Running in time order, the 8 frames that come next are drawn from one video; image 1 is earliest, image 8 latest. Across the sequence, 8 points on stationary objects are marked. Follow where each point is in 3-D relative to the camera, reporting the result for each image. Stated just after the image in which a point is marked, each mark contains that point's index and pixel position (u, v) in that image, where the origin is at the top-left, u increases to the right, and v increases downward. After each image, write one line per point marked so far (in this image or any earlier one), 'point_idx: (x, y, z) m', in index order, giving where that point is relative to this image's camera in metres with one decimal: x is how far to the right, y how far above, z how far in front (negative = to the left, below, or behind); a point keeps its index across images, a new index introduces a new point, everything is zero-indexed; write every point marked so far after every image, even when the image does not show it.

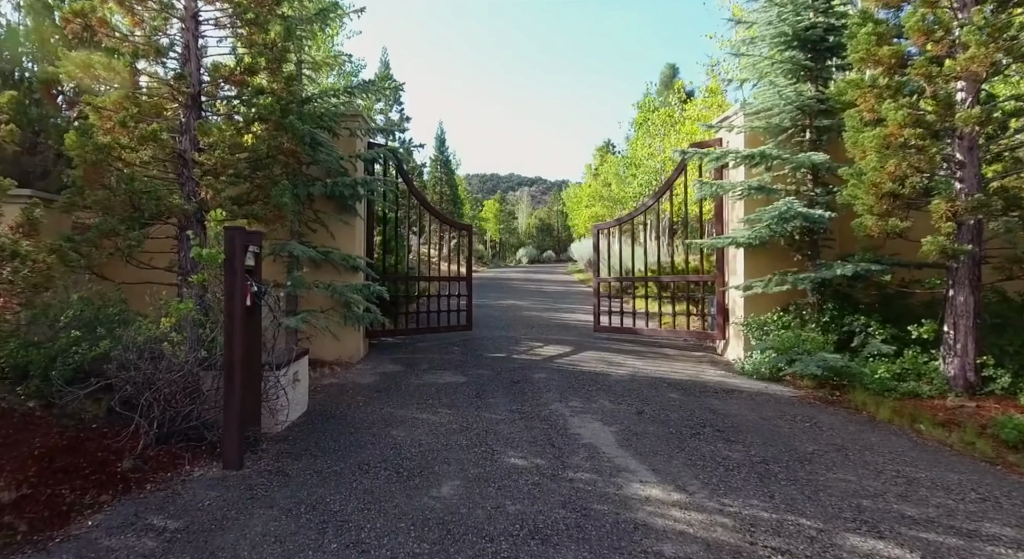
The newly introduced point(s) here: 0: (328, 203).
0: (-2.5, +1.1, +7.5) m
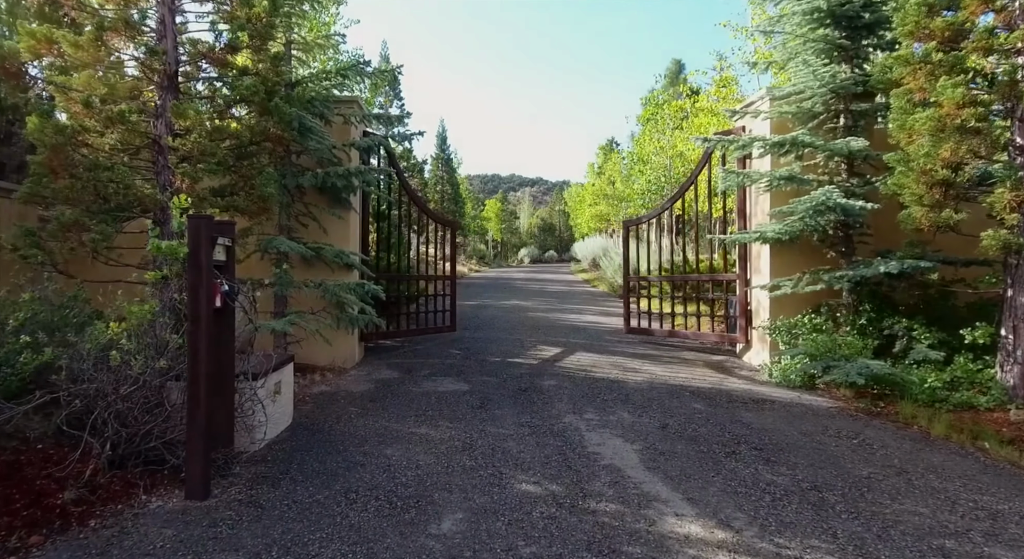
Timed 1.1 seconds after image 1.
0: (-2.4, +1.1, +7.0) m
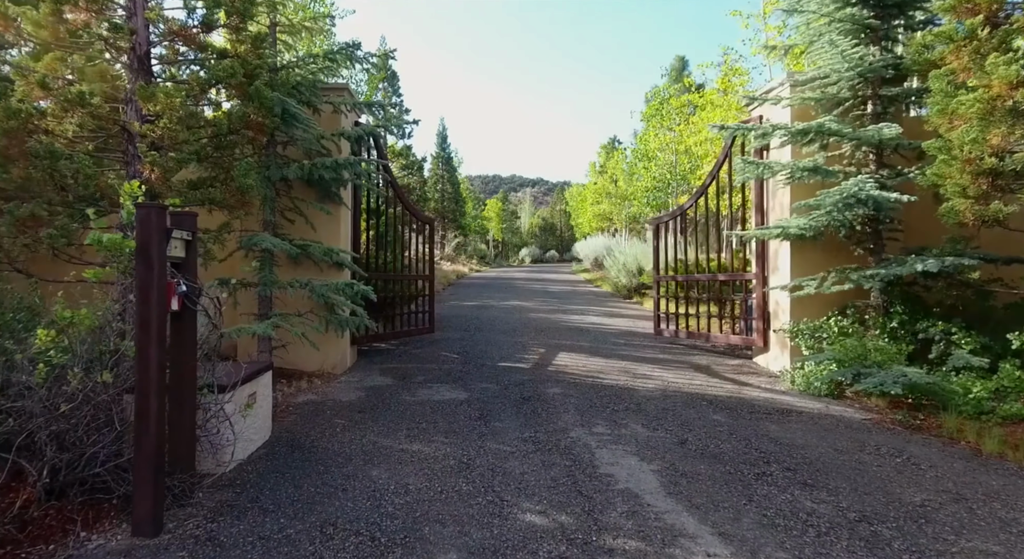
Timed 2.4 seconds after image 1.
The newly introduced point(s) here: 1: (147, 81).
0: (-2.4, +1.1, +6.5) m
1: (-3.2, +1.8, +4.9) m
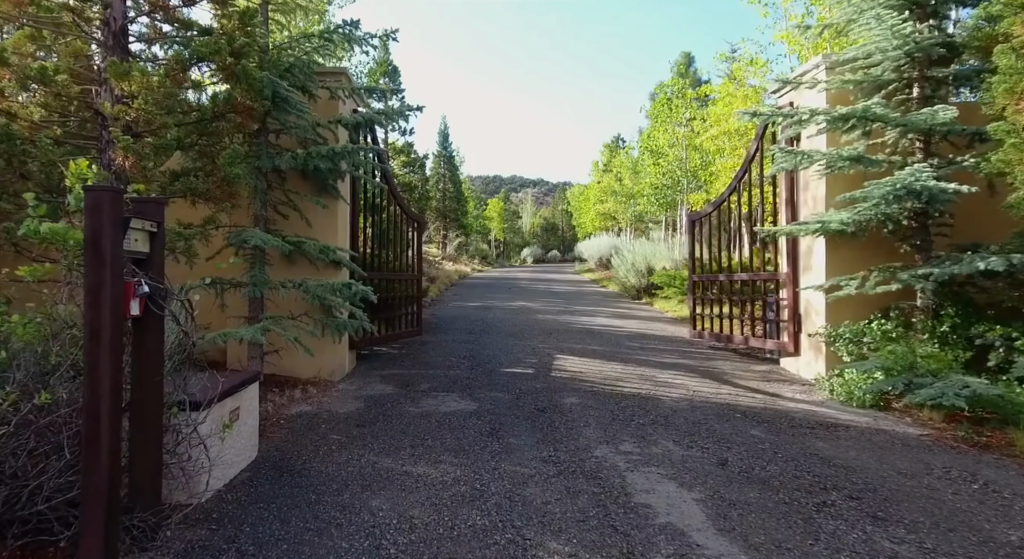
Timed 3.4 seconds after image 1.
0: (-2.3, +1.1, +6.1) m
1: (-3.1, +1.8, +4.4) m
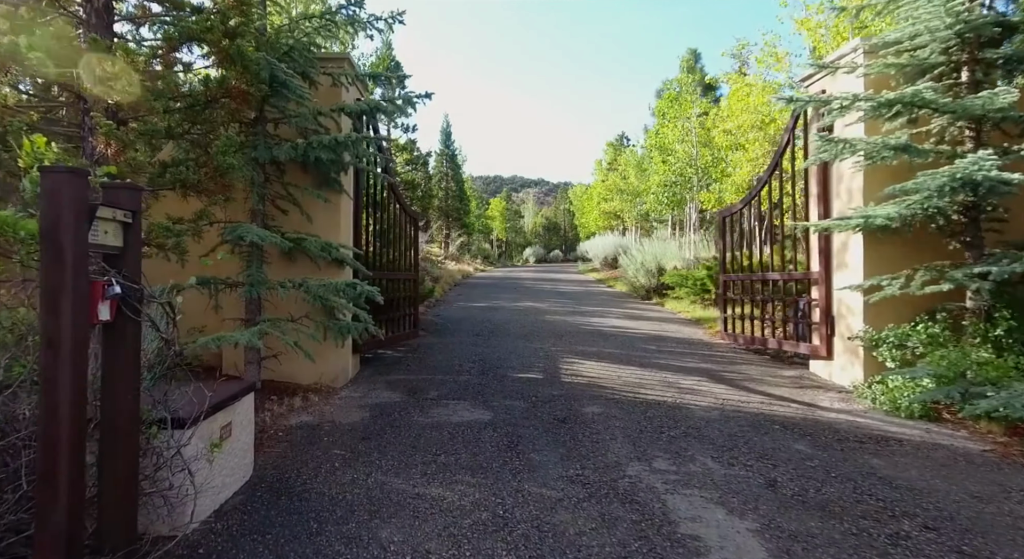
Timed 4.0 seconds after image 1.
0: (-2.1, +1.1, +5.7) m
1: (-3.0, +1.8, +4.0) m
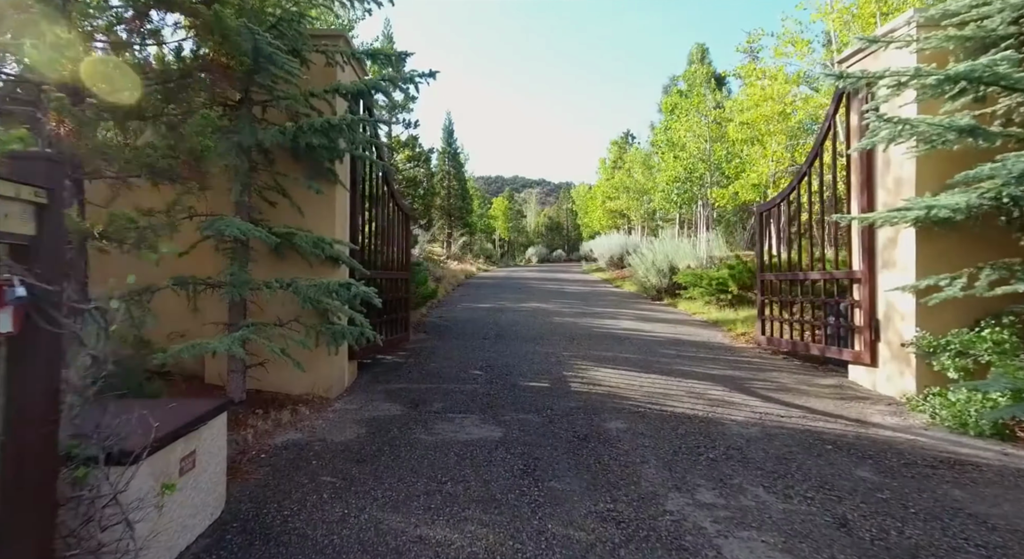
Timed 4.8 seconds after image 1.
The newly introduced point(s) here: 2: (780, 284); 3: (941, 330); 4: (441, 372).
0: (-2.0, +1.1, +5.1) m
1: (-2.9, +1.8, +3.5) m
2: (+3.2, -0.1, +7.1) m
3: (+3.7, -0.4, +4.7) m
4: (-0.8, -1.1, +6.3) m
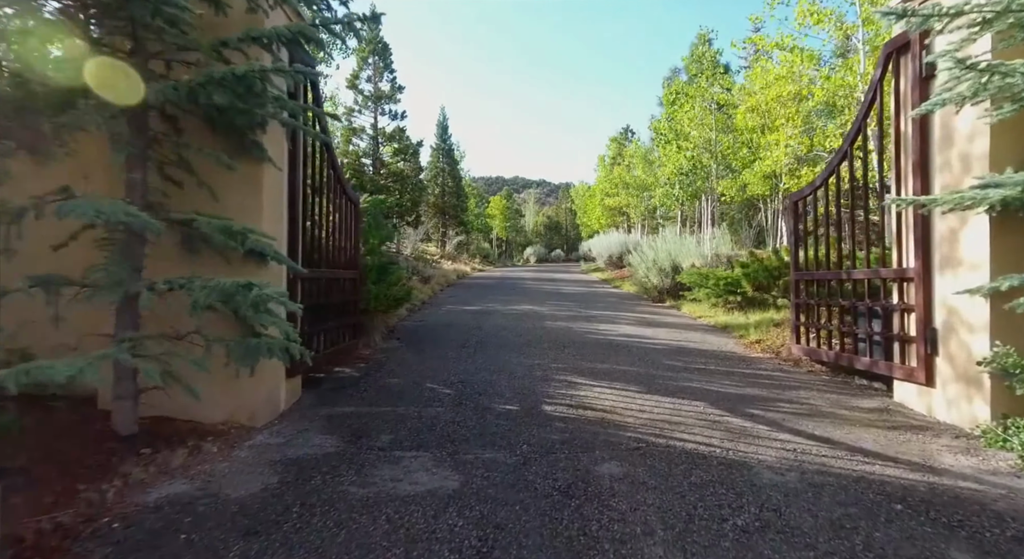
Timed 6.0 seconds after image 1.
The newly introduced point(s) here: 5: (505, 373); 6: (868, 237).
0: (-2.3, +1.1, +4.1) m
1: (-3.1, +1.8, +2.4) m
2: (+2.9, -0.1, +6.0) m
3: (+3.5, -0.4, +3.6) m
4: (-1.1, -1.1, +5.3) m
5: (-0.1, -1.0, +6.0) m
6: (+3.3, +0.4, +5.2) m
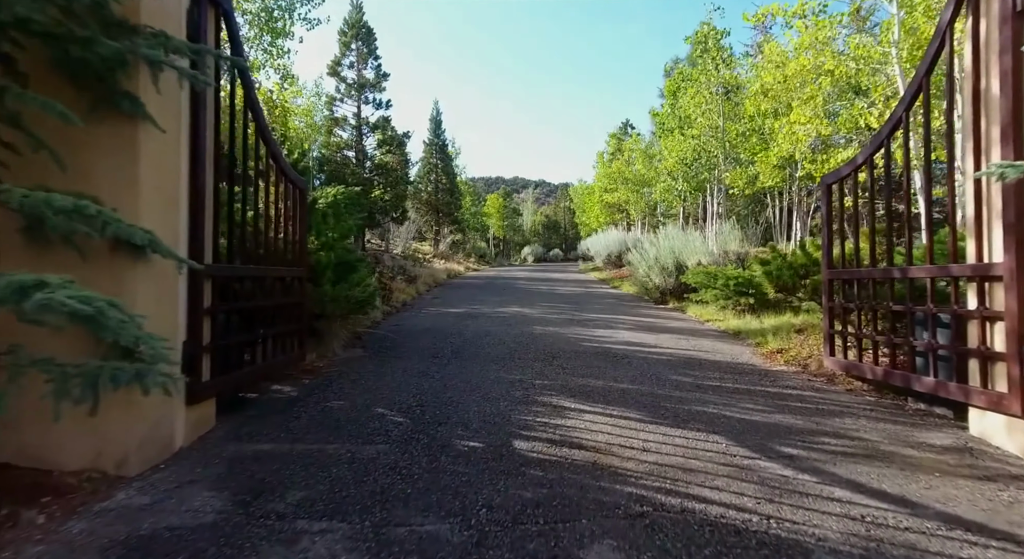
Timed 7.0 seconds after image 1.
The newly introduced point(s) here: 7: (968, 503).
0: (-2.5, +1.1, +3.0) m
1: (-3.3, +1.8, +1.4) m
2: (+2.7, -0.1, +5.0) m
3: (+3.2, -0.4, +2.5) m
4: (-1.3, -1.1, +4.2) m
5: (-0.3, -1.0, +4.9) m
6: (+3.0, +0.4, +4.2) m
7: (+2.3, -1.1, +2.8) m
